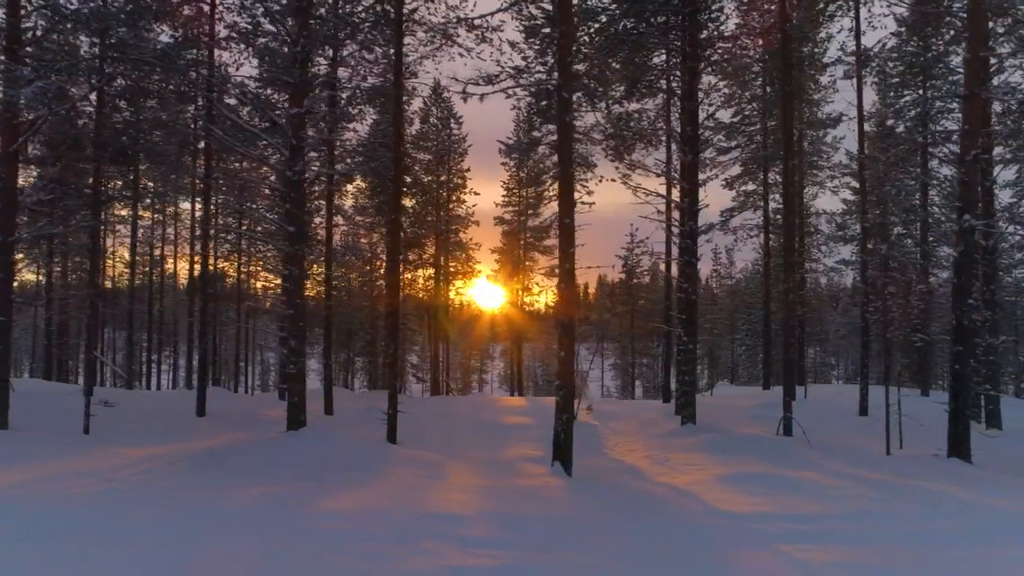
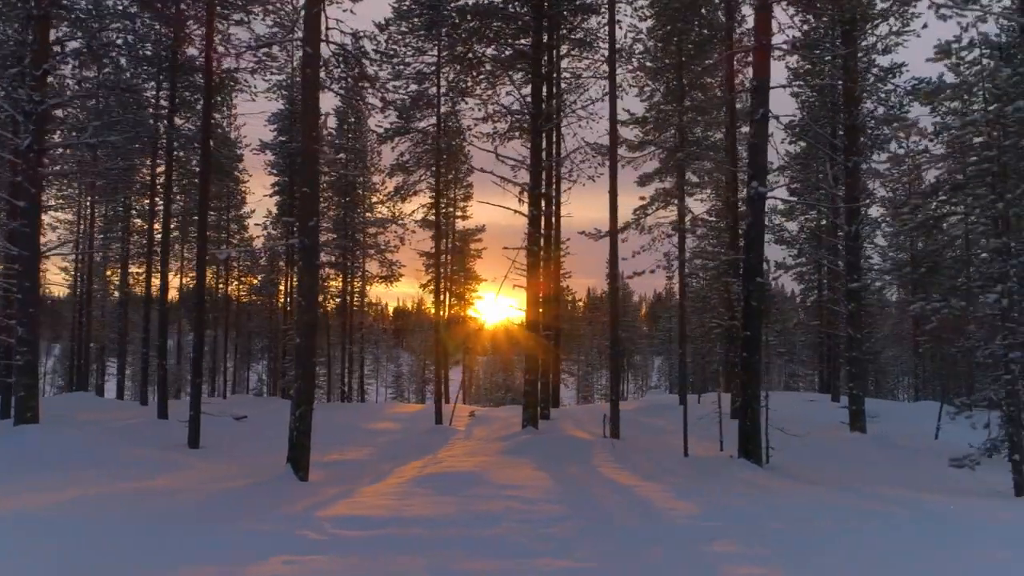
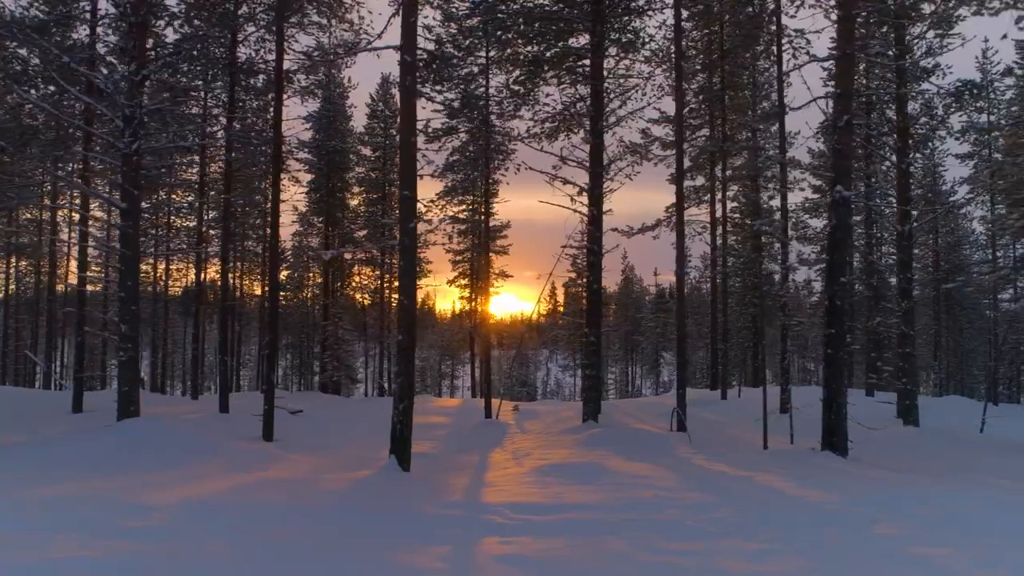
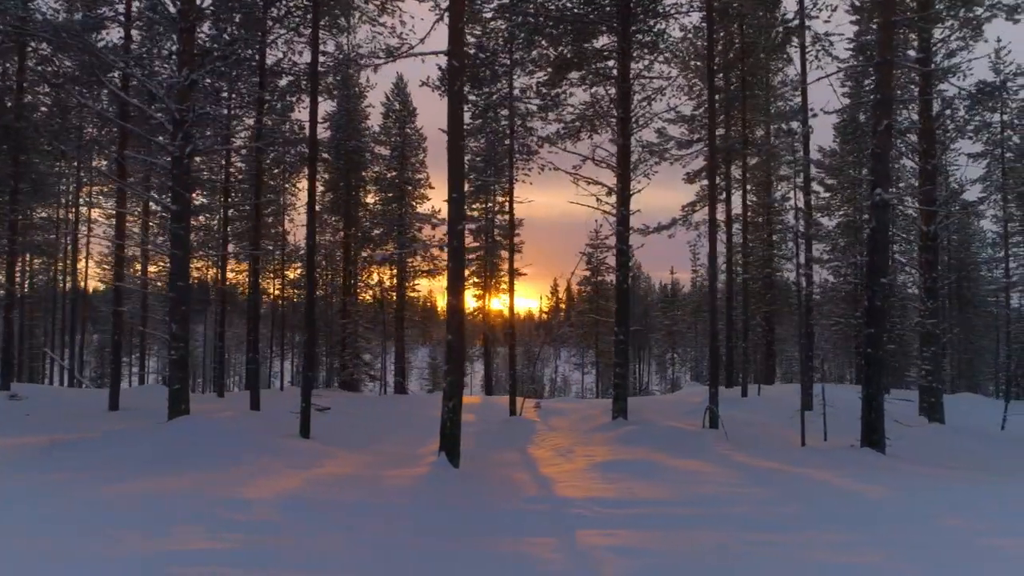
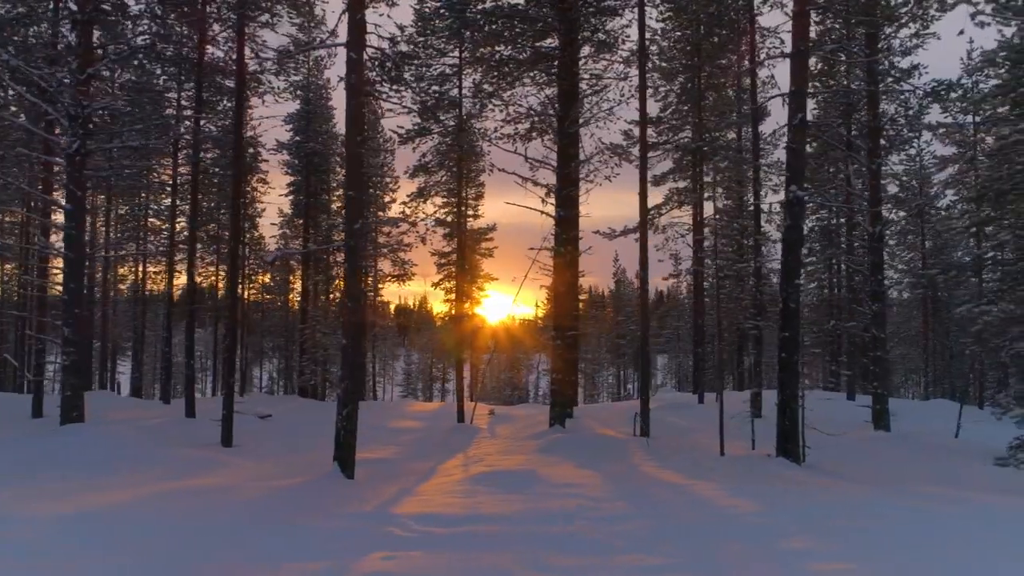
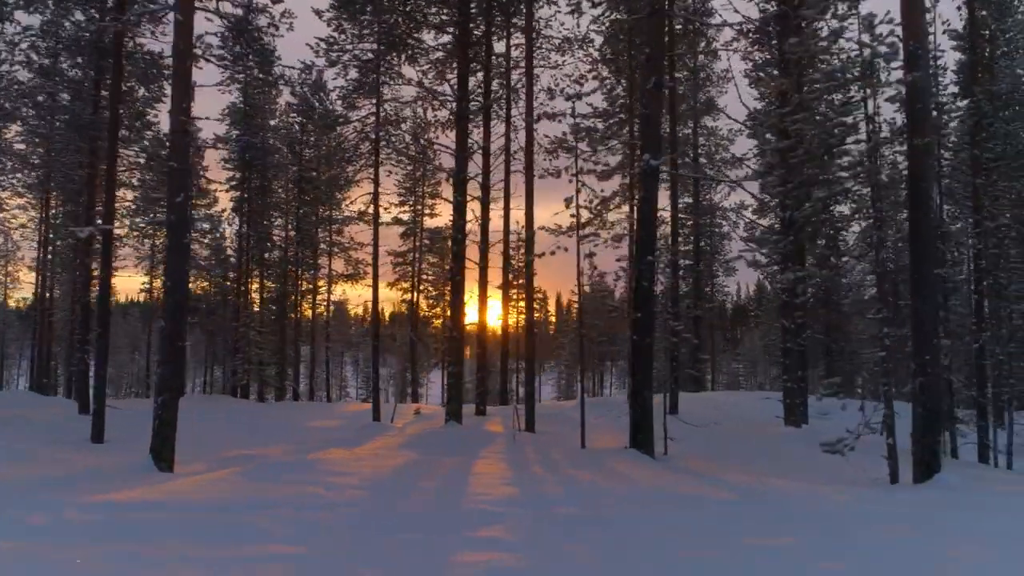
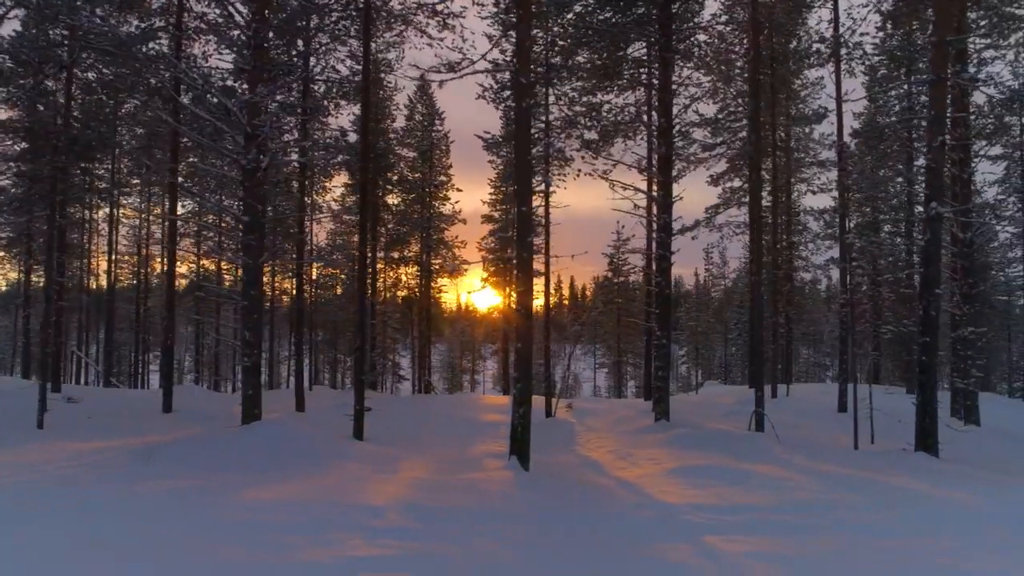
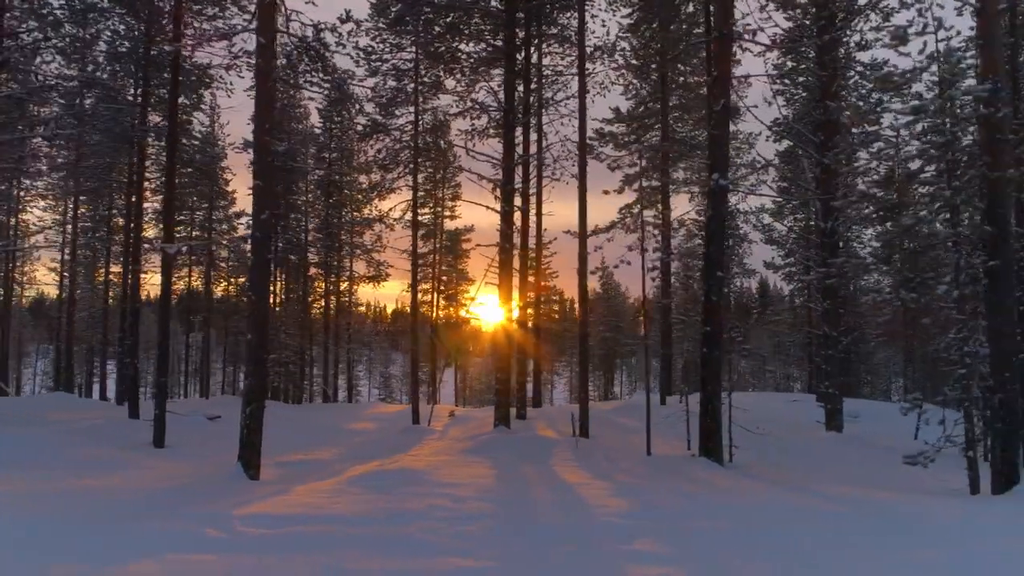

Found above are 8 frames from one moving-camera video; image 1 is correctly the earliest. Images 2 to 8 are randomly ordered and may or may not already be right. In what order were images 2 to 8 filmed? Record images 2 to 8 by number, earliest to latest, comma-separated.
7, 4, 3, 5, 2, 8, 6
